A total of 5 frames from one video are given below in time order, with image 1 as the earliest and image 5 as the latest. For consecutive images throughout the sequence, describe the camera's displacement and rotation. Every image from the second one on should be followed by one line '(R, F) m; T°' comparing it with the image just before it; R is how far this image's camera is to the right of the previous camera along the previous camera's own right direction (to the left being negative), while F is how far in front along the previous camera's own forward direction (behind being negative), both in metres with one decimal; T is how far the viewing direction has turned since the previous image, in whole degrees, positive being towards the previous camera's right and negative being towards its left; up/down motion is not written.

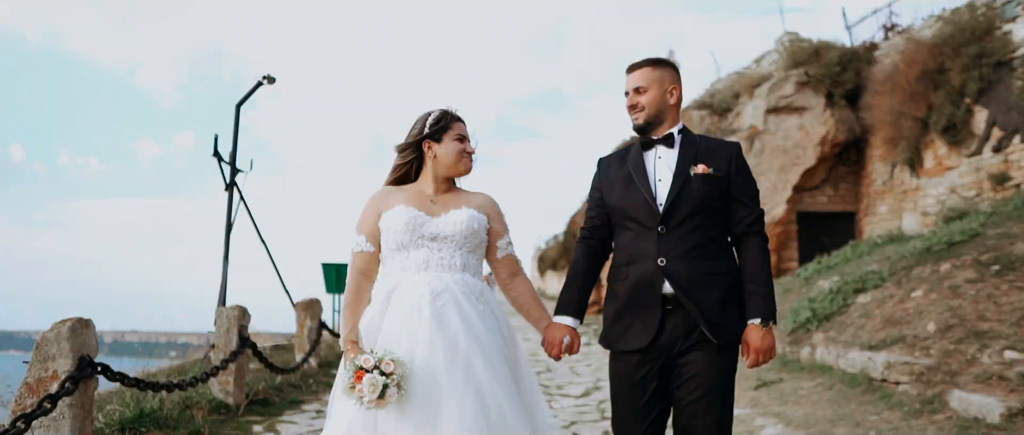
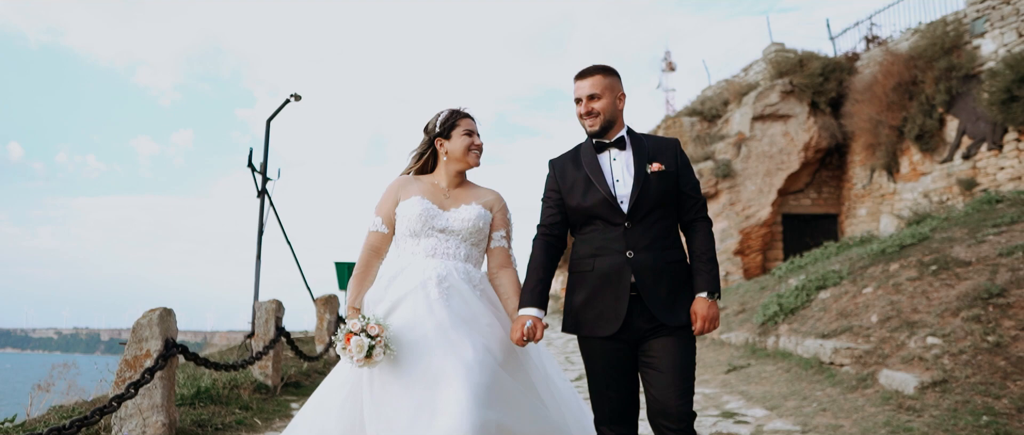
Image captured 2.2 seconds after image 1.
(0.0, -0.9) m; 0°
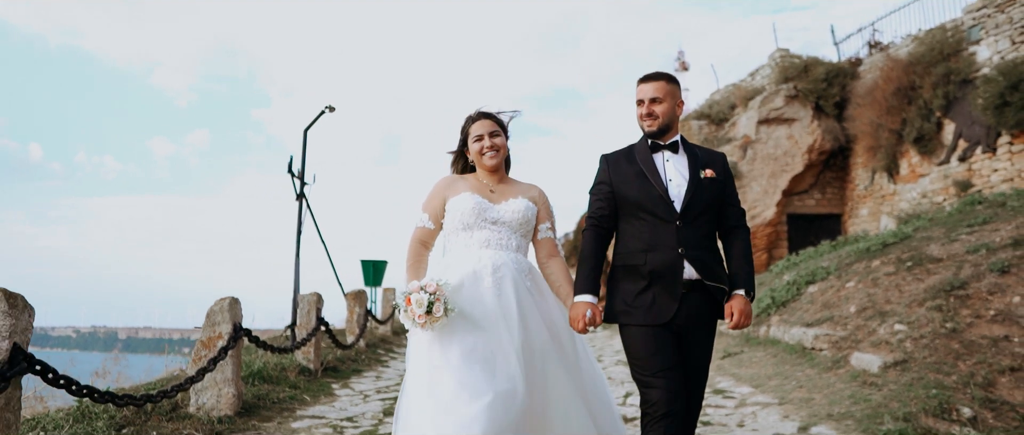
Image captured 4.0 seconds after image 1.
(0.0, -0.8) m; -1°
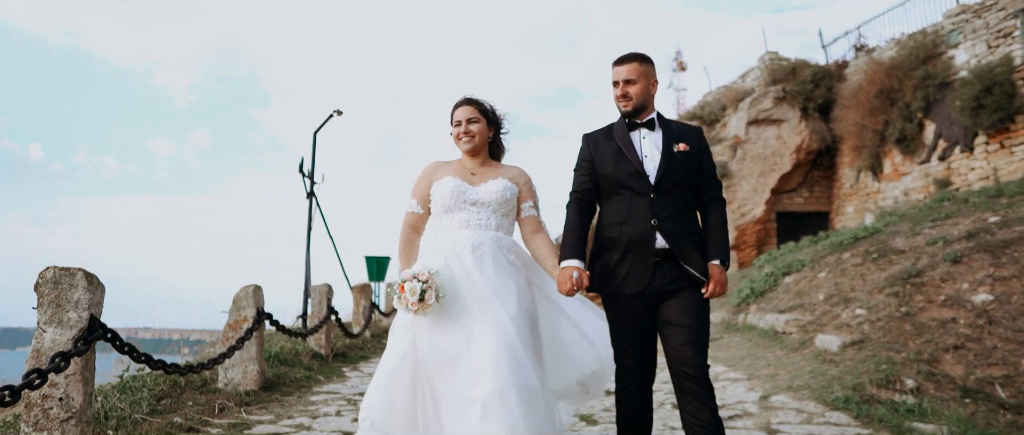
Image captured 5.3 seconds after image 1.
(0.0, -0.6) m; 0°
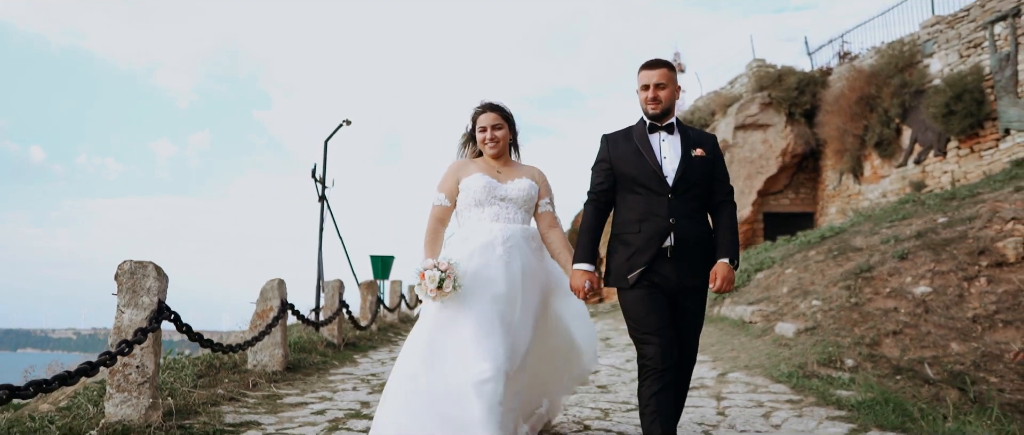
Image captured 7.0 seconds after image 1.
(+0.1, -0.8) m; 0°
